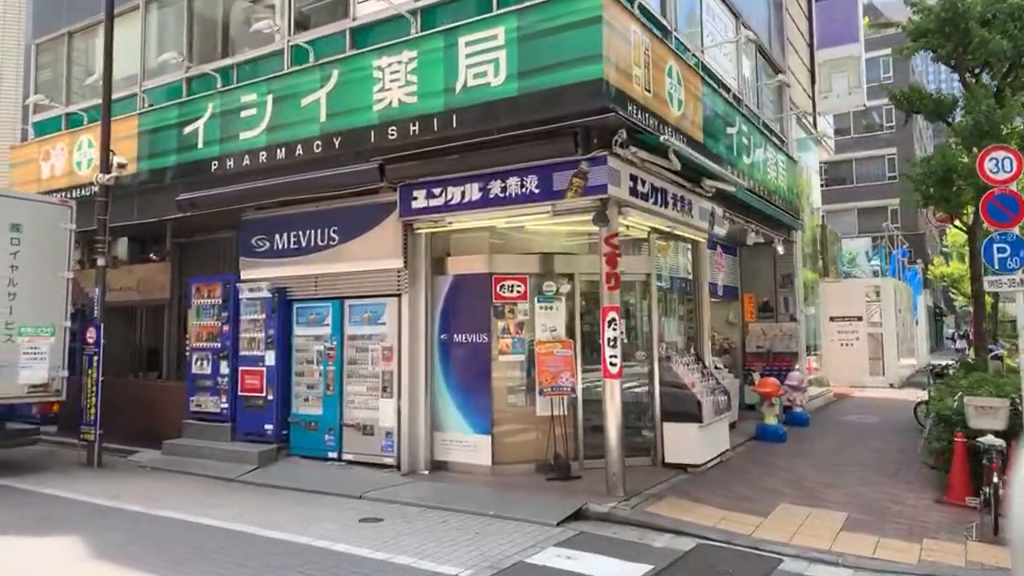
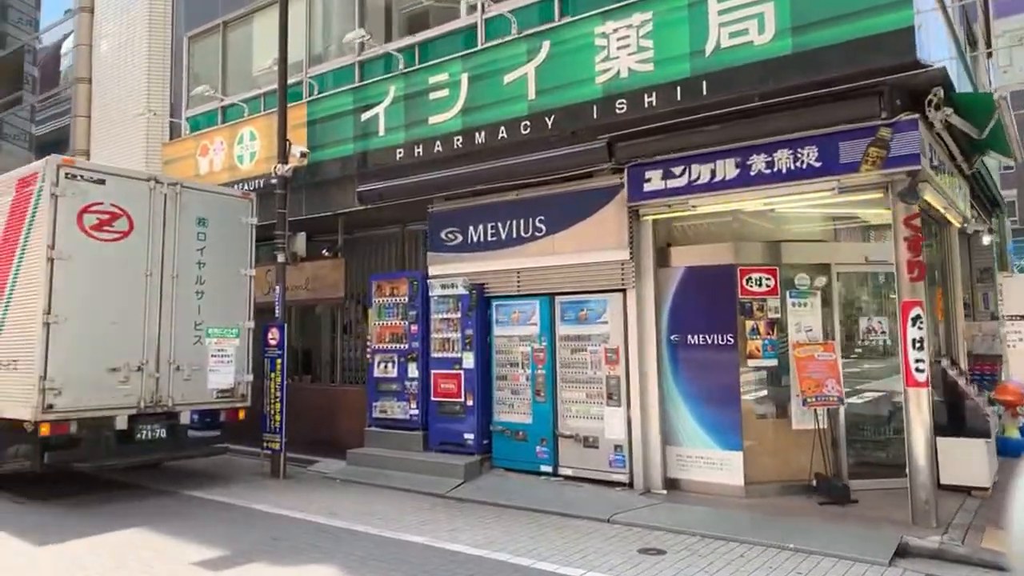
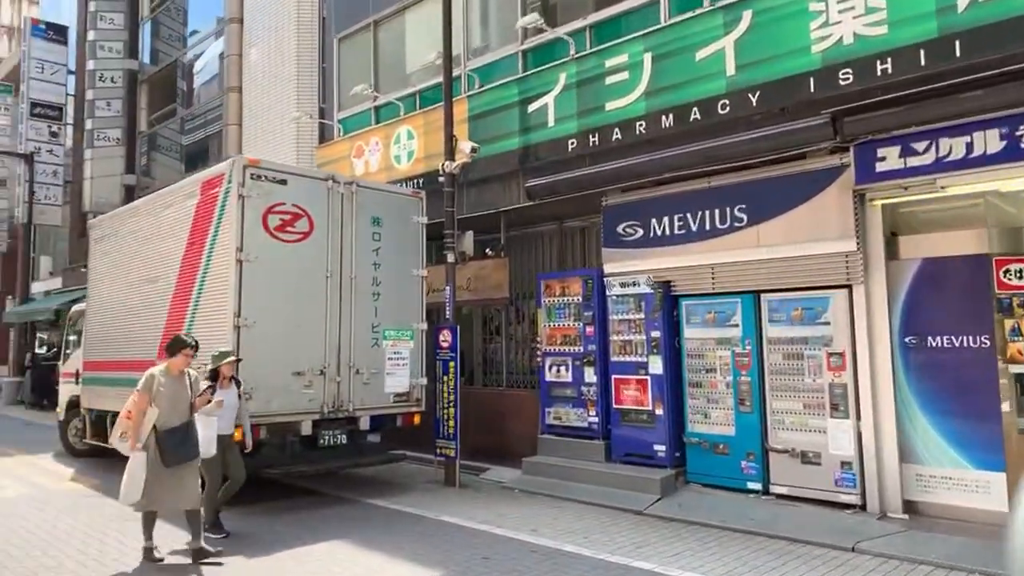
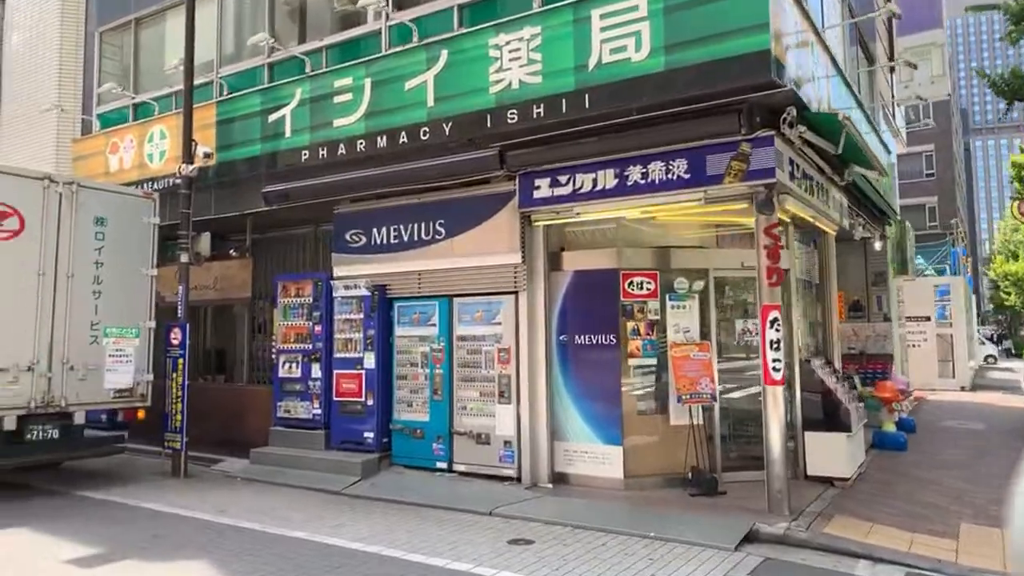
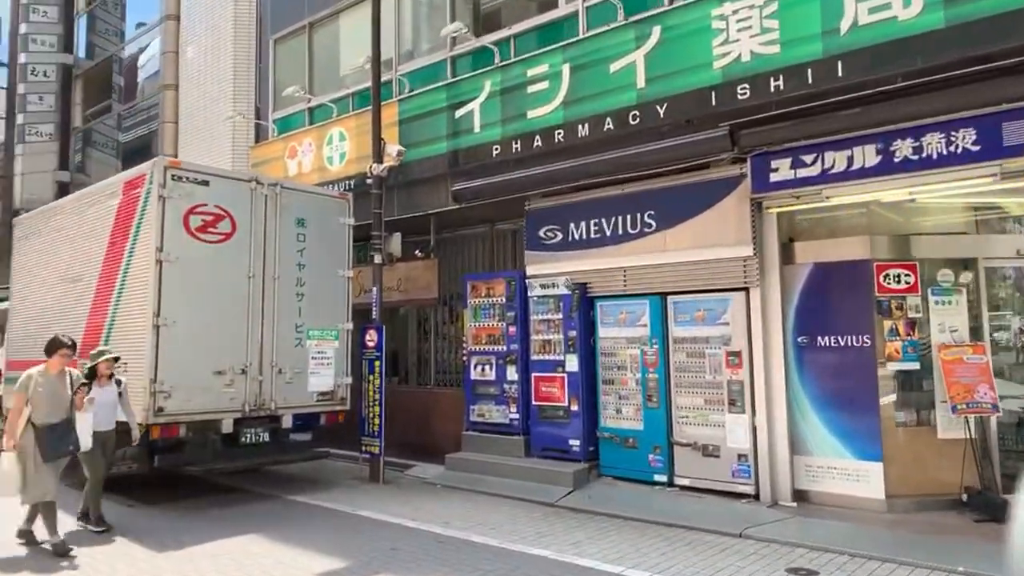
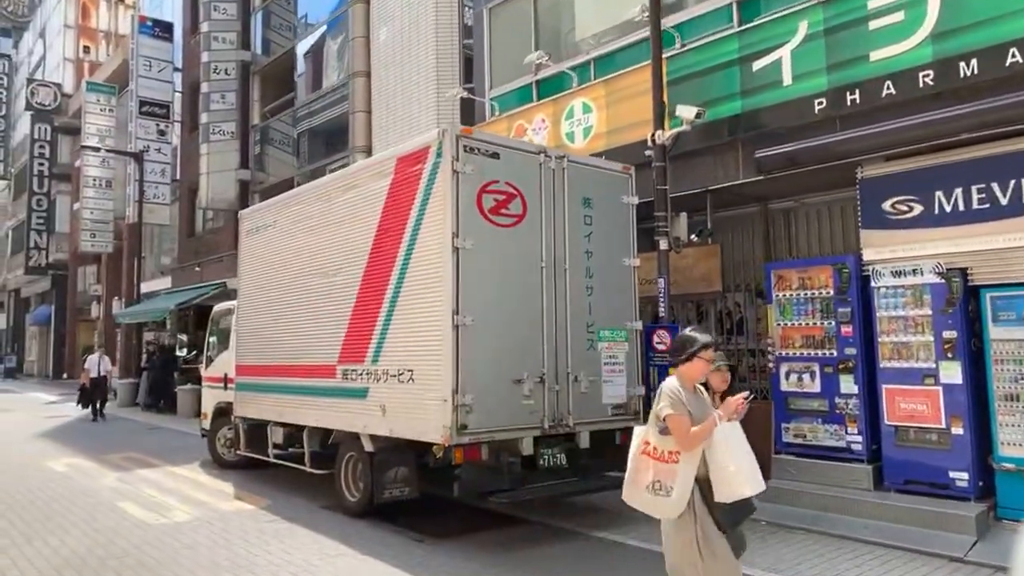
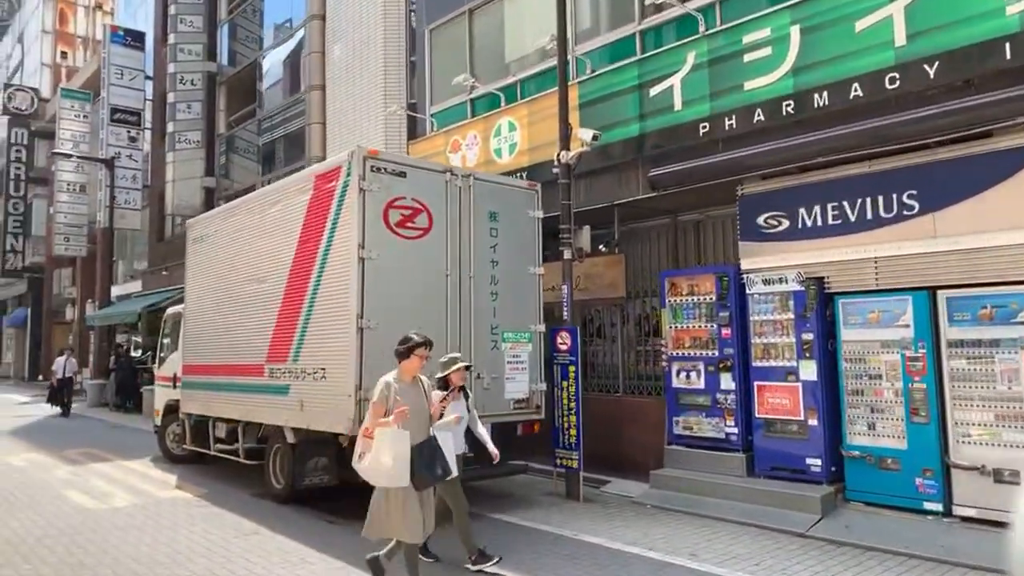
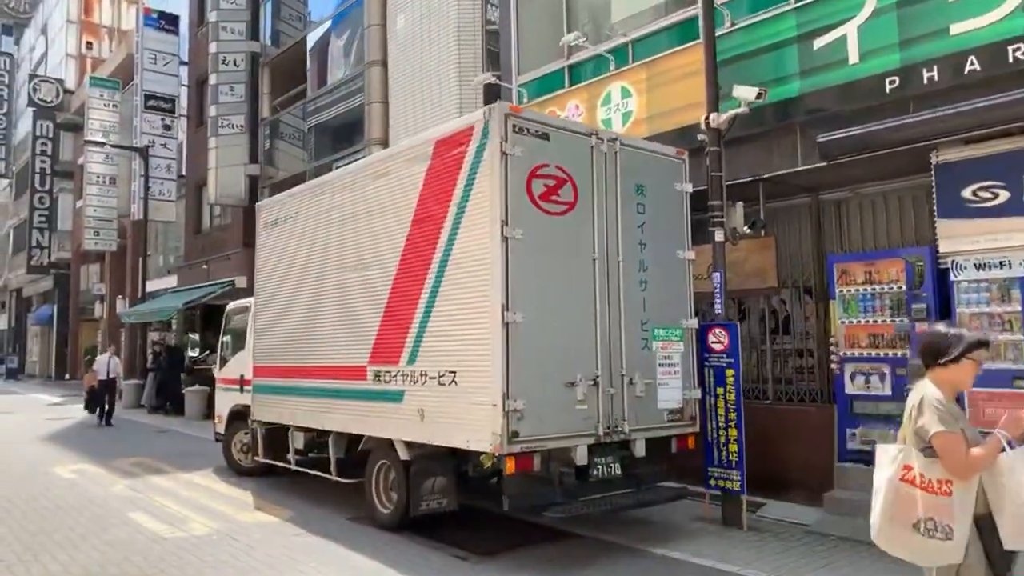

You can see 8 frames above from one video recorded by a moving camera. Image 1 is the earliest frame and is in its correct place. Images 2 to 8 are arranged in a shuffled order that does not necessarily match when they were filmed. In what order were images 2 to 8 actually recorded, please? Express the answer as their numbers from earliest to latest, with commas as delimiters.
4, 2, 5, 3, 7, 6, 8
